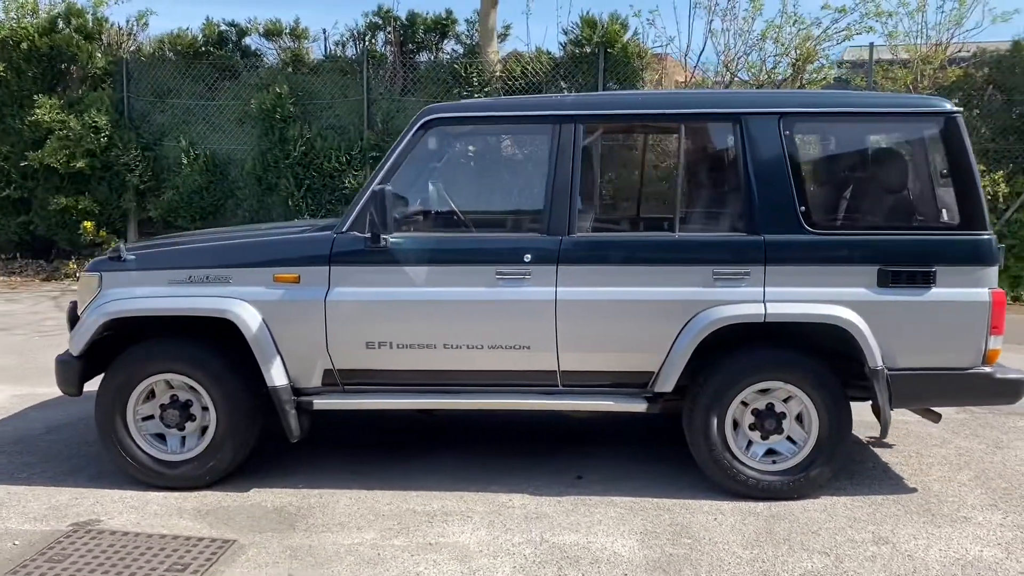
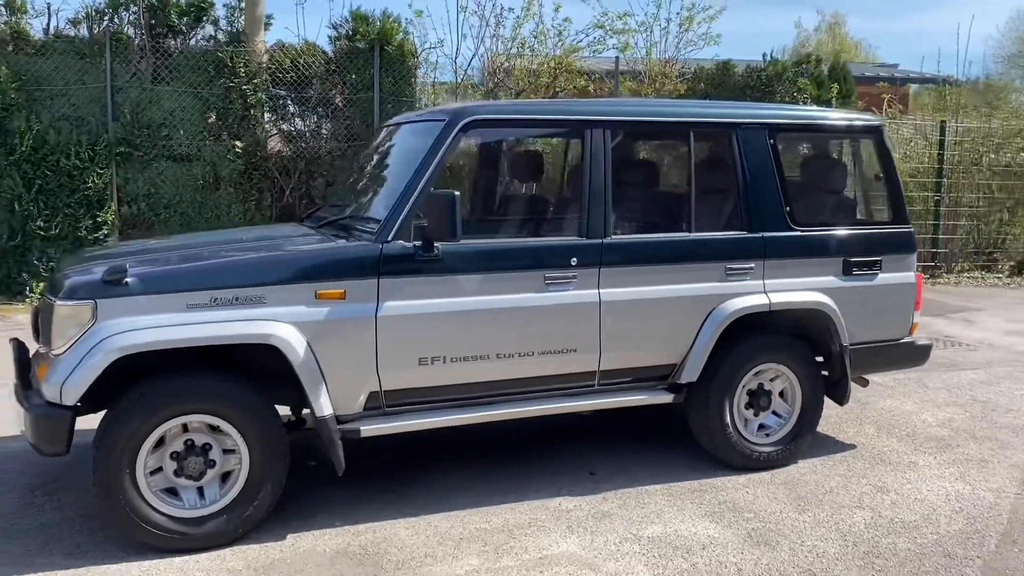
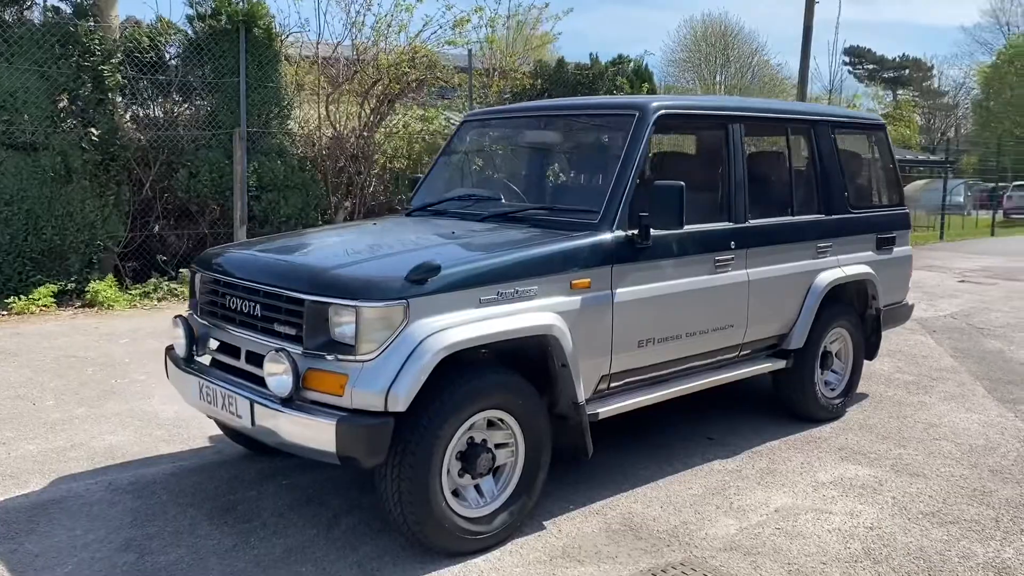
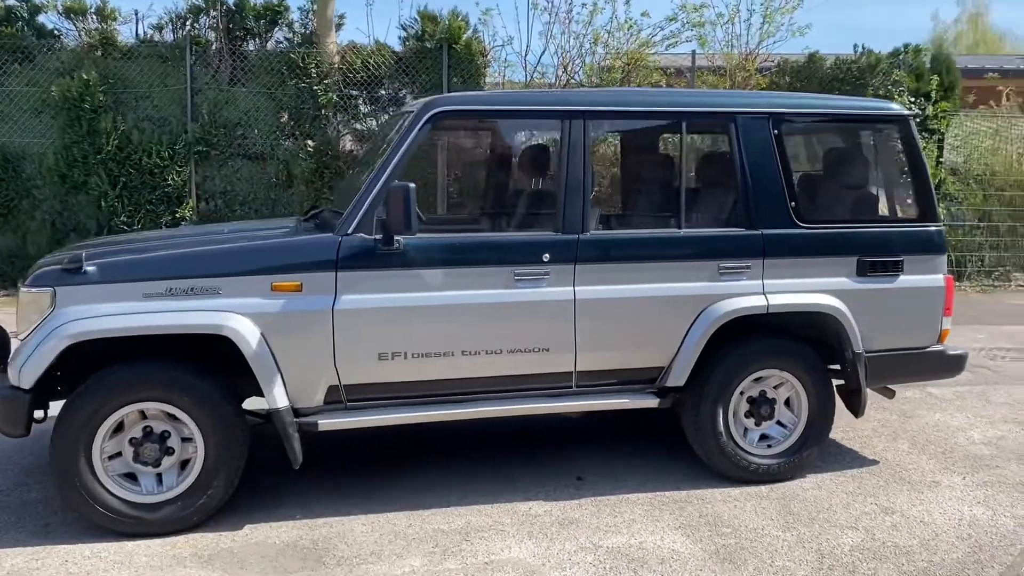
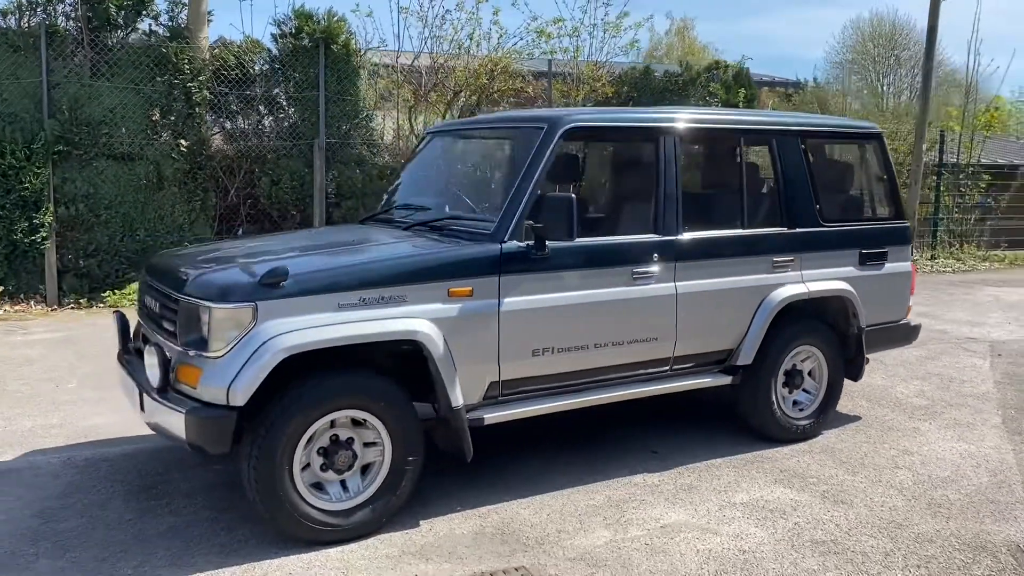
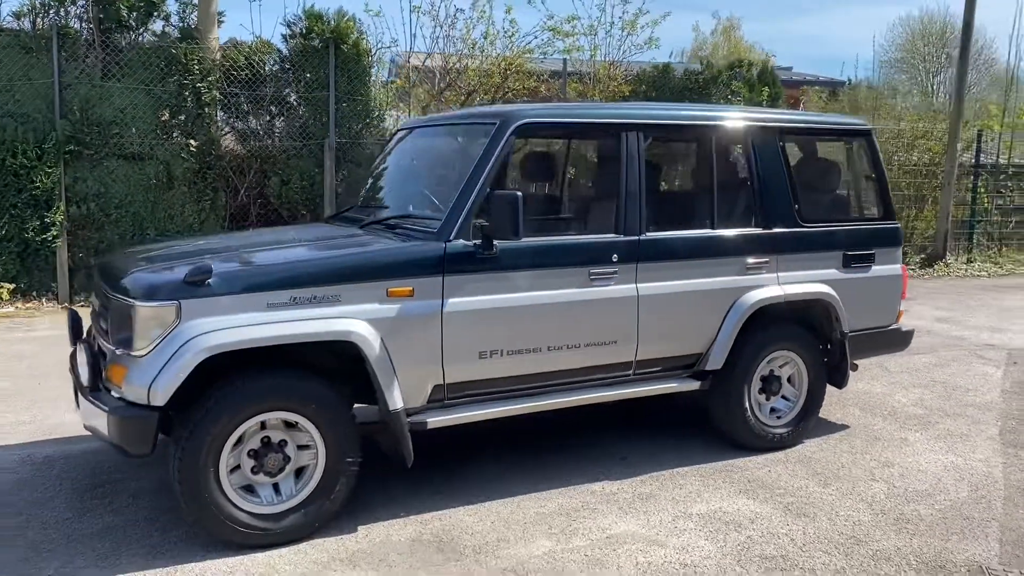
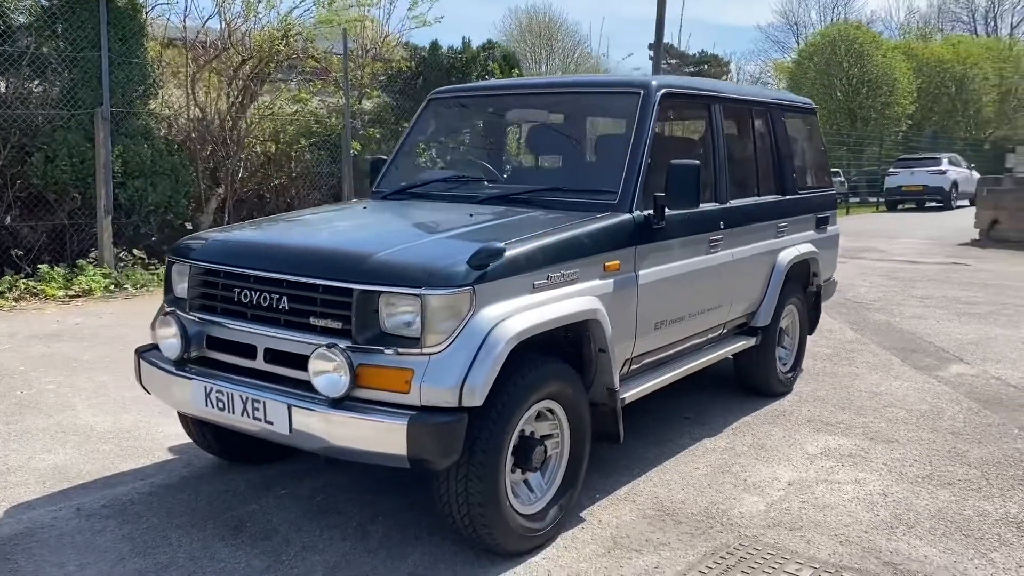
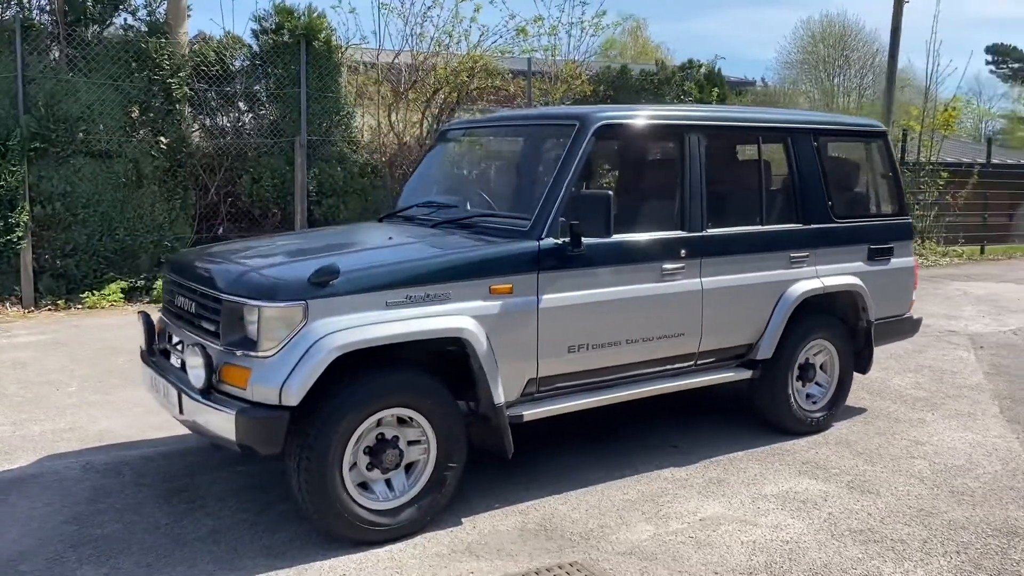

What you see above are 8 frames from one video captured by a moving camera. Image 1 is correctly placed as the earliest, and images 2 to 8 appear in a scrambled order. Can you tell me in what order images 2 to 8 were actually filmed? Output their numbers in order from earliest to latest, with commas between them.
4, 2, 6, 5, 8, 3, 7
